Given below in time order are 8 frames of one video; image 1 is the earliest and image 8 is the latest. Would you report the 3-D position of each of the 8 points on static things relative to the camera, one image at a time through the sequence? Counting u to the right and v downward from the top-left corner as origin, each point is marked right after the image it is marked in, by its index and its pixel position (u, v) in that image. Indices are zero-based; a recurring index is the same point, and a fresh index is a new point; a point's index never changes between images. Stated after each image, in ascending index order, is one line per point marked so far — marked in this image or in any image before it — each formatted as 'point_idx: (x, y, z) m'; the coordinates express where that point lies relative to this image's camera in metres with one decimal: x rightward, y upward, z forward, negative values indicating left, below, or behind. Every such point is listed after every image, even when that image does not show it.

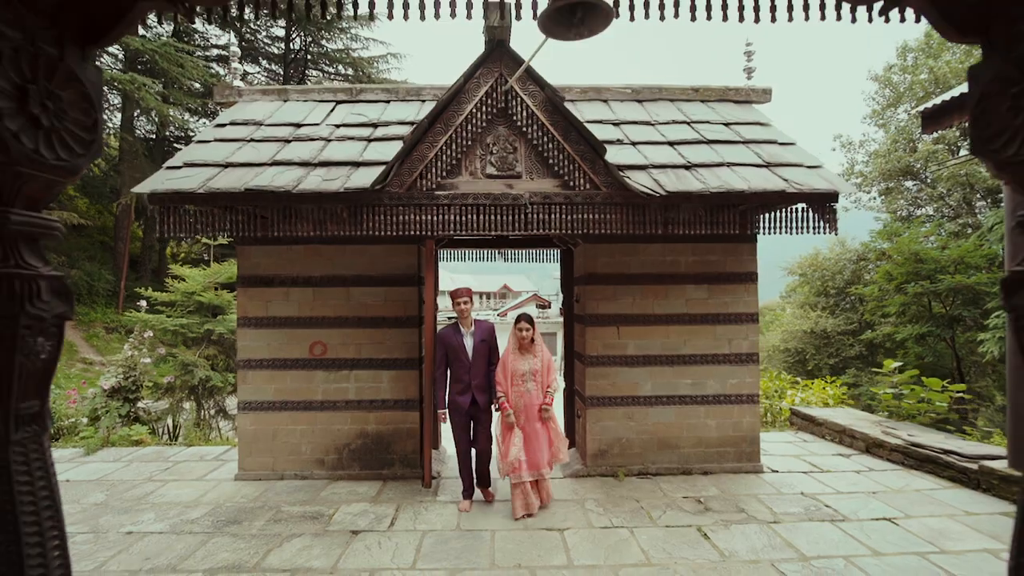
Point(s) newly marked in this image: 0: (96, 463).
0: (-4.0, -1.7, +5.0) m
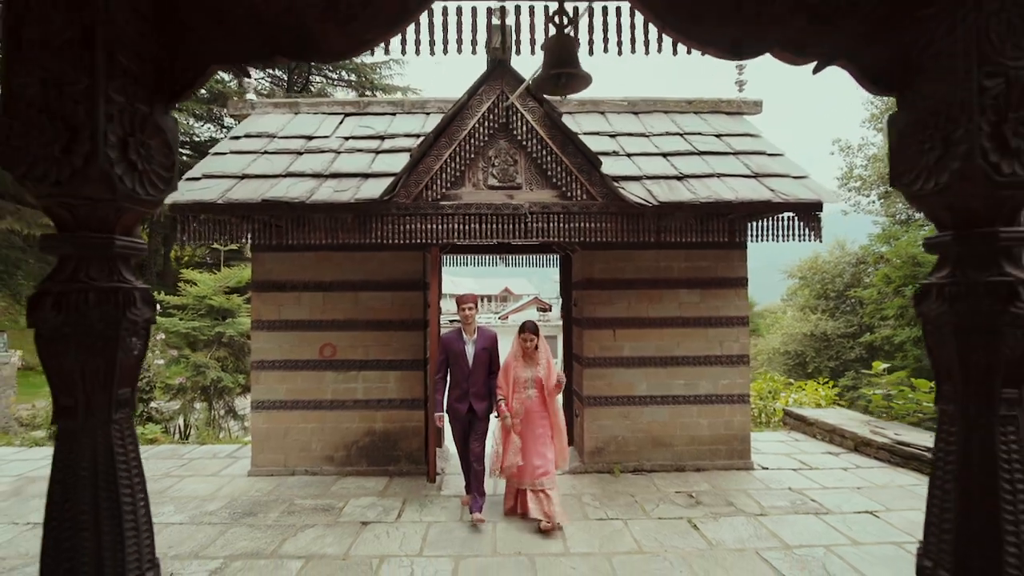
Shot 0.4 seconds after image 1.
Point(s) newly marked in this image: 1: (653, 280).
0: (-4.0, -1.7, +5.2) m
1: (+1.3, +0.1, +4.8) m
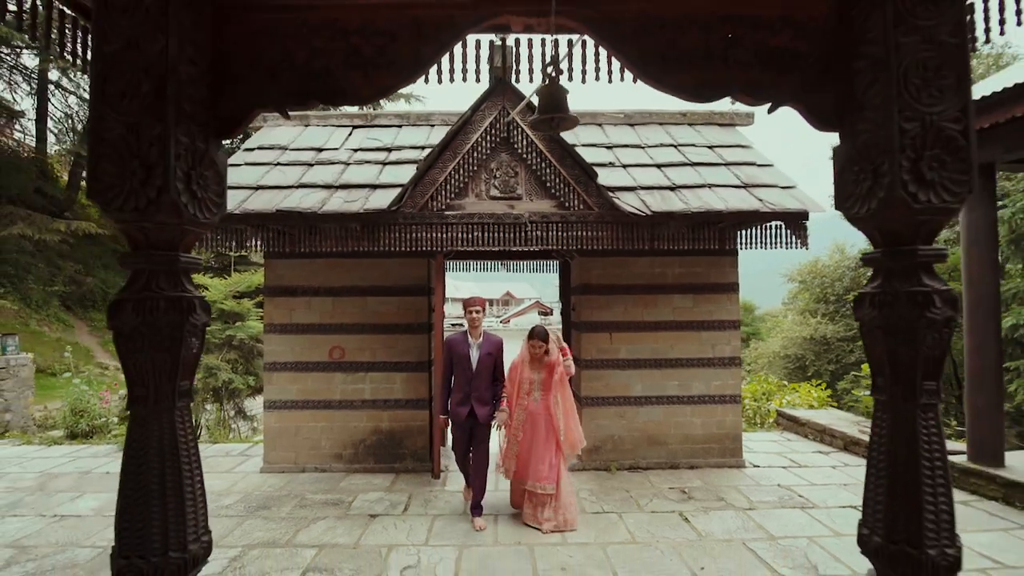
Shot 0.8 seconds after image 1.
0: (-4.0, -1.8, +5.4) m
1: (+1.3, 0.0, +5.0) m
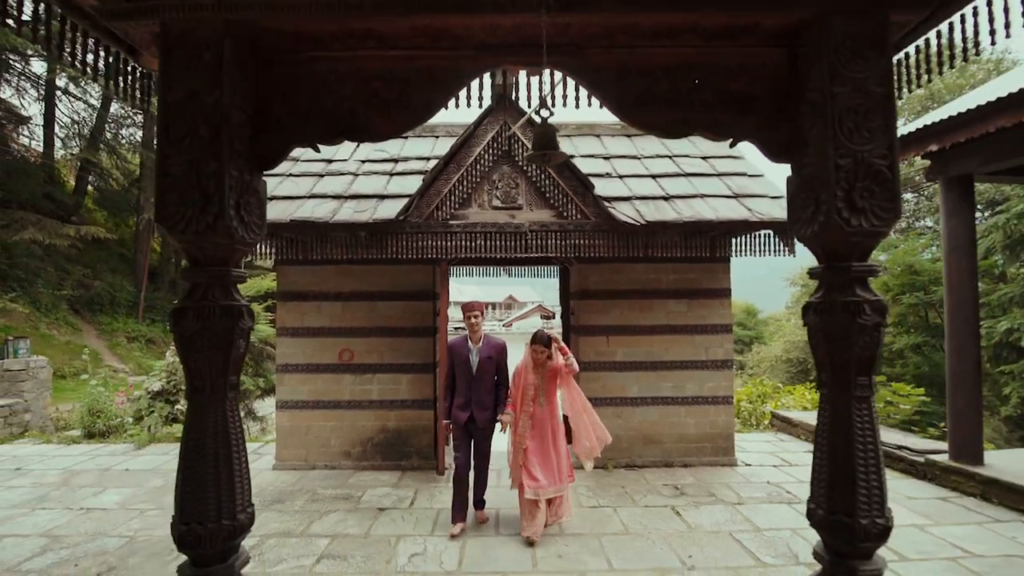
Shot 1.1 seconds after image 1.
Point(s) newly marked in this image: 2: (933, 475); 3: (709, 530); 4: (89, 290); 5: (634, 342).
0: (-3.9, -1.8, +5.6) m
1: (+1.3, 0.0, +5.2) m
2: (+3.8, -1.7, +4.7) m
3: (+1.4, -1.7, +3.7) m
4: (-14.7, -0.1, +18.0) m
5: (+1.2, -0.5, +5.2) m
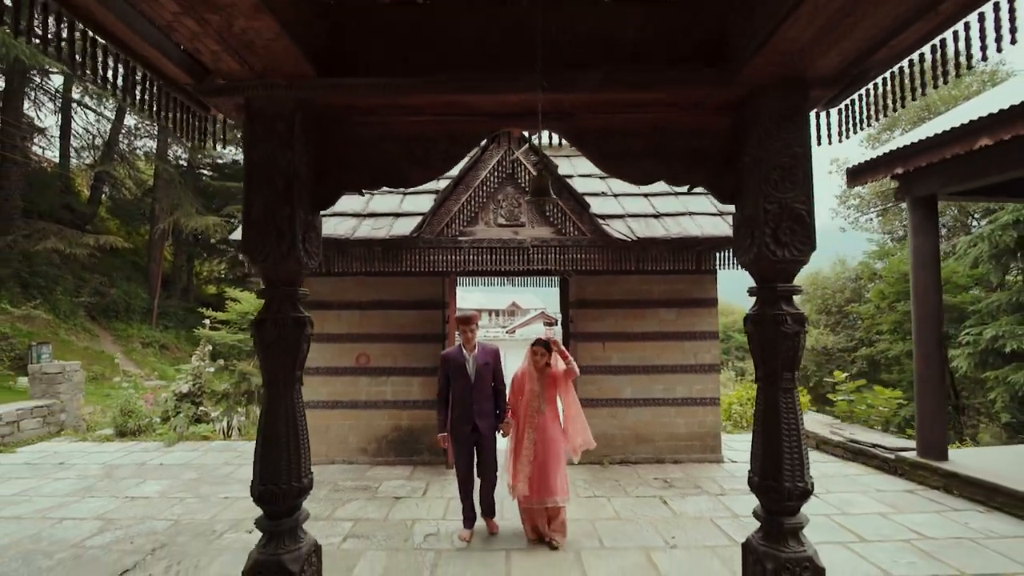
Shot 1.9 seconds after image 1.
0: (-3.9, -1.9, +6.1) m
1: (+1.4, -0.1, +5.6) m
2: (+3.8, -1.8, +5.1) m
3: (+1.4, -1.8, +4.1) m
4: (-14.5, -0.3, +18.6) m
5: (+1.3, -0.6, +5.6) m
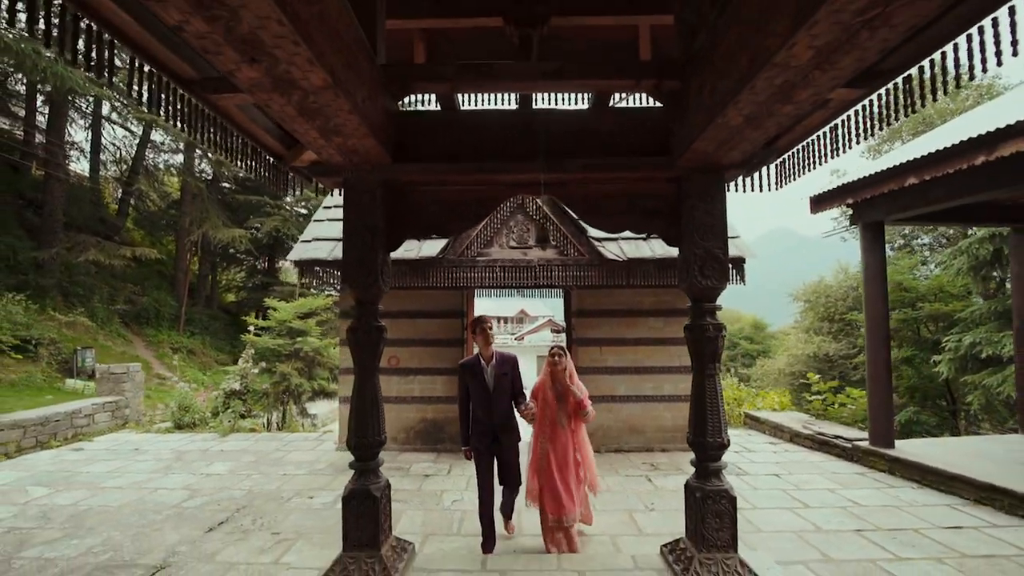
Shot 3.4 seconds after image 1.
0: (-3.8, -2.1, +7.1) m
1: (+1.5, -0.3, +6.5) m
2: (+3.9, -1.9, +5.9) m
3: (+1.5, -1.9, +5.0) m
4: (-14.2, -0.6, +19.7) m
5: (+1.4, -0.8, +6.5) m
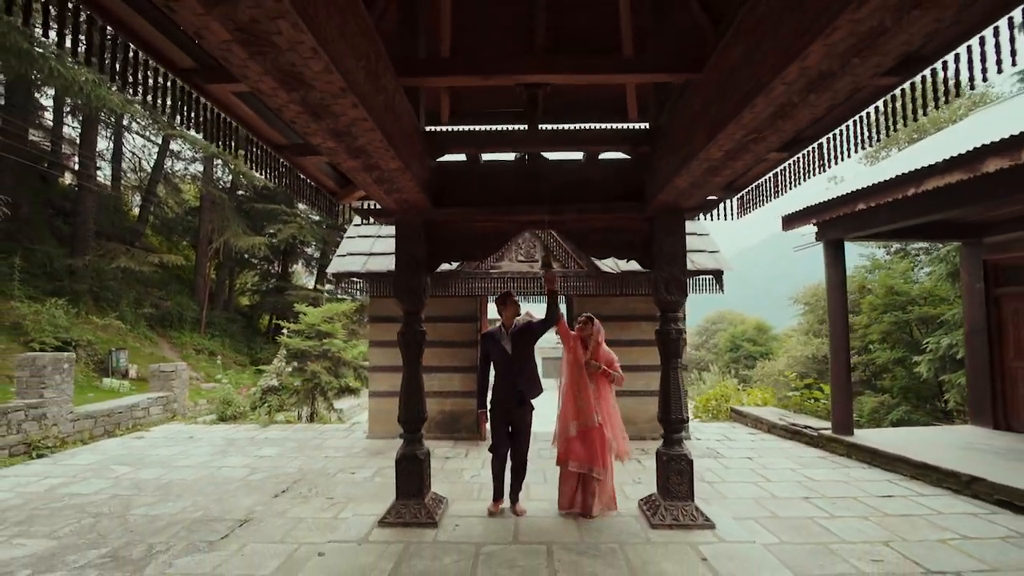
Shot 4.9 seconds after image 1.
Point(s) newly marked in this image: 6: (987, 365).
0: (-3.6, -2.2, +8.0) m
1: (+1.6, -0.4, +7.4) m
2: (+4.0, -2.0, +6.8) m
3: (+1.6, -2.0, +5.9) m
4: (-14.0, -0.8, +20.8) m
5: (+1.5, -0.9, +7.4) m
6: (+6.4, -1.0, +7.0) m
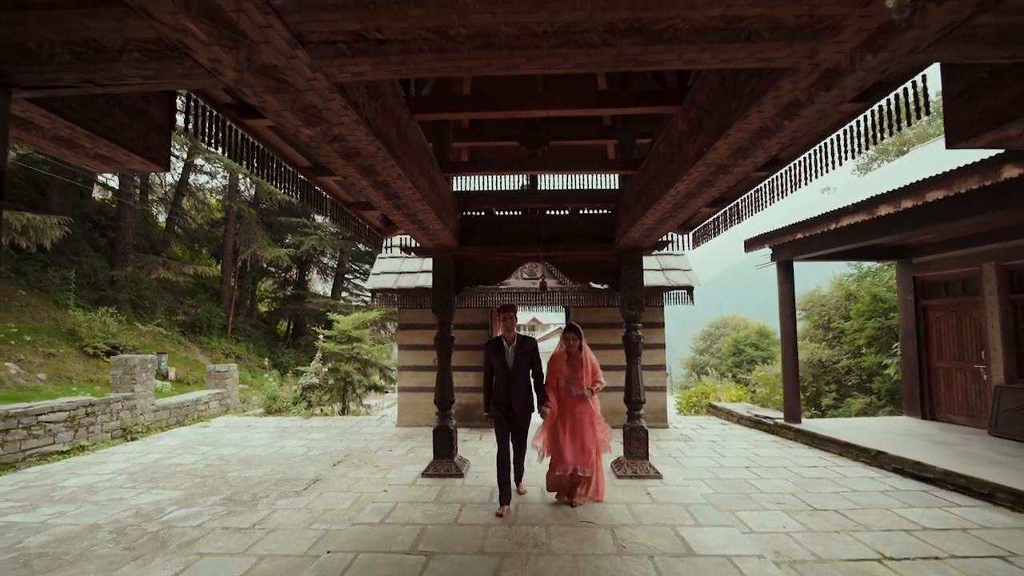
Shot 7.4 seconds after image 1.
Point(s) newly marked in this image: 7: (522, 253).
0: (-3.5, -2.4, +9.4) m
1: (+1.7, -0.6, +8.8) m
2: (+4.1, -2.2, +8.1) m
3: (+1.7, -2.2, +7.2) m
4: (-13.7, -1.2, +22.4) m
5: (+1.6, -1.1, +8.8) m
6: (+6.5, -1.2, +8.3) m
7: (+0.1, +0.4, +5.3) m
